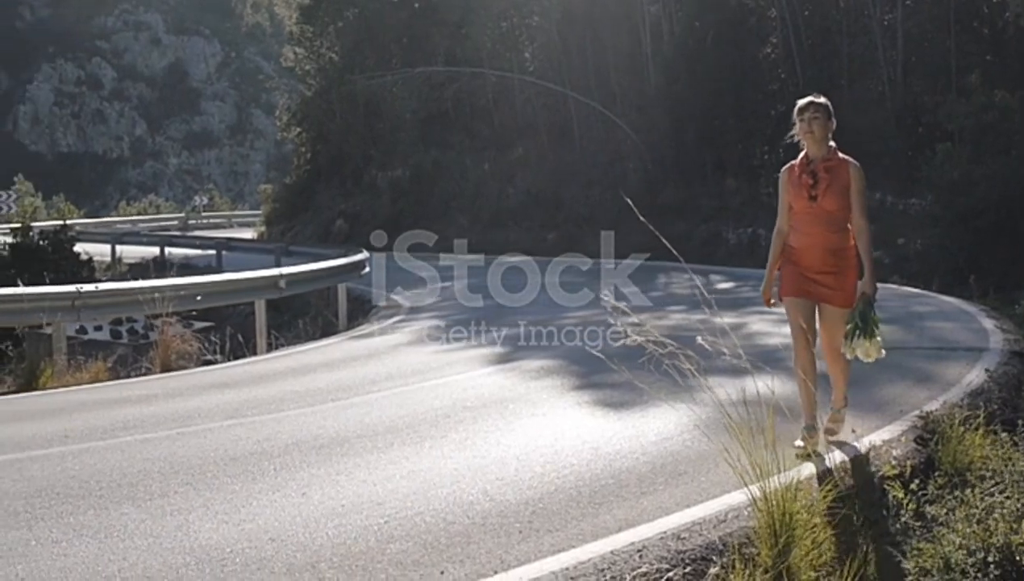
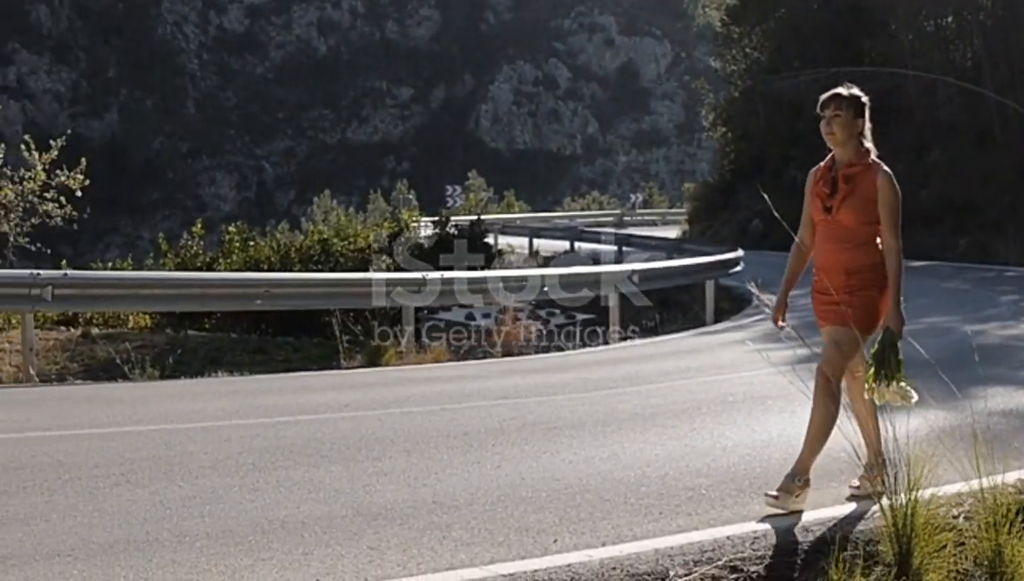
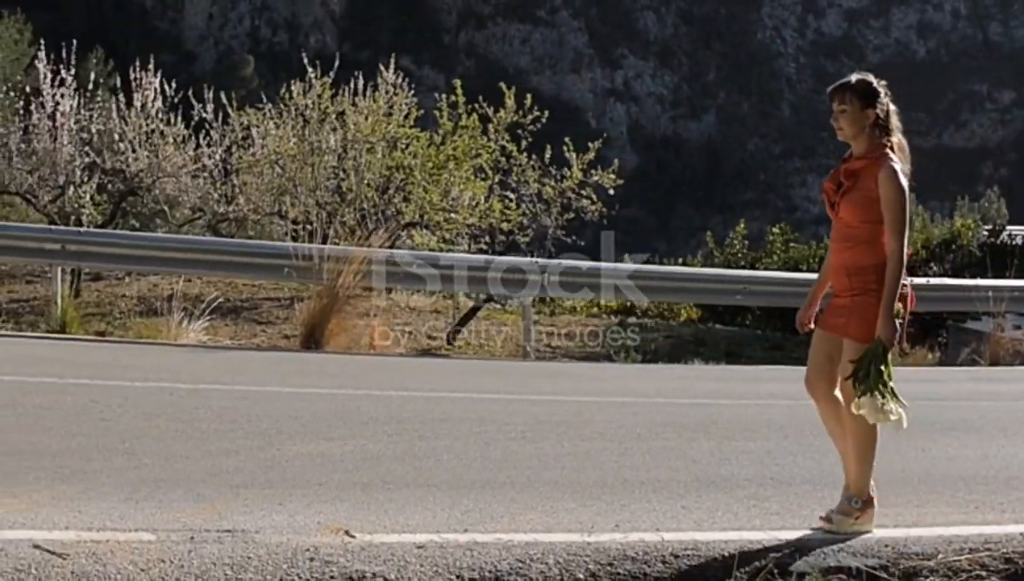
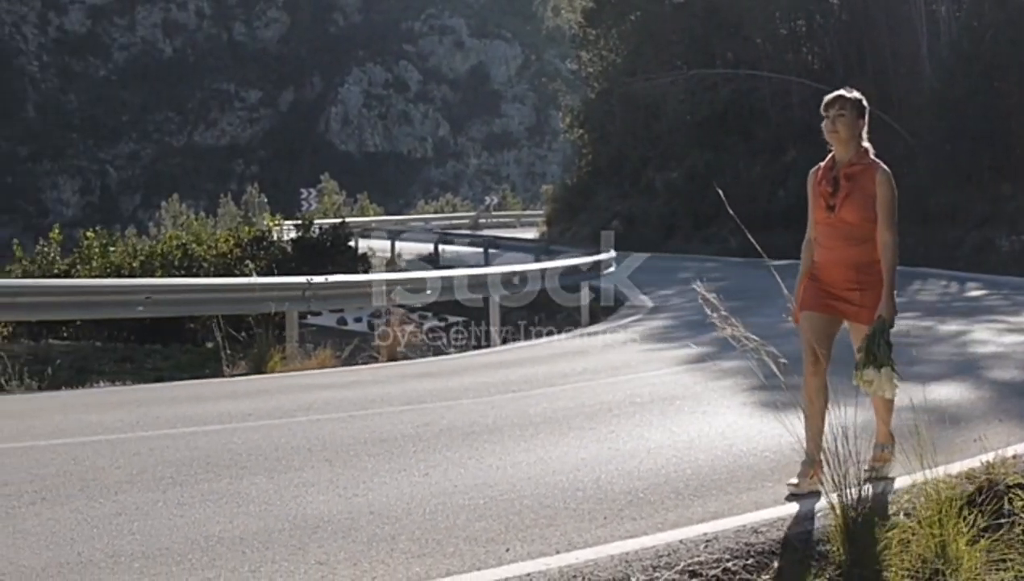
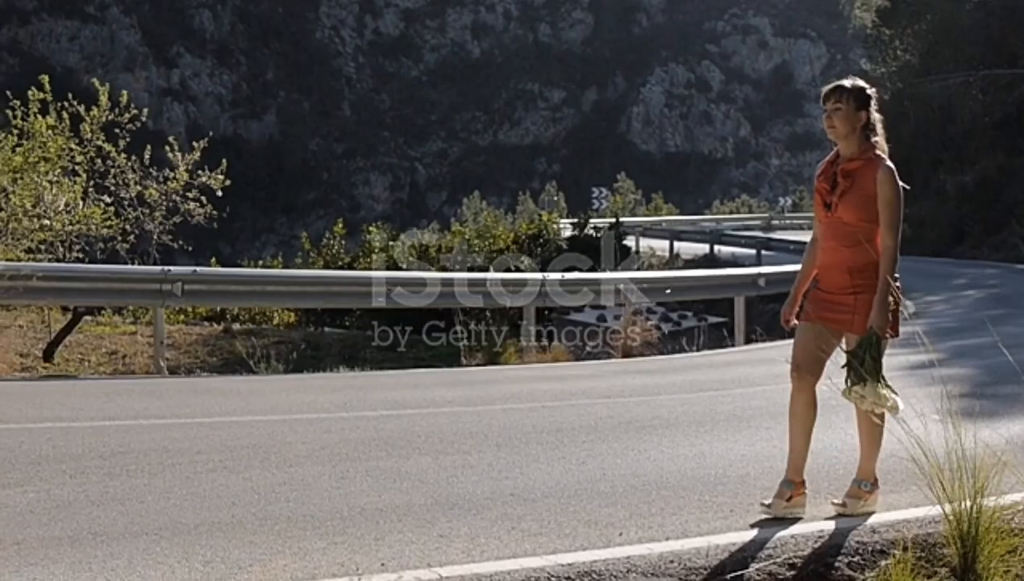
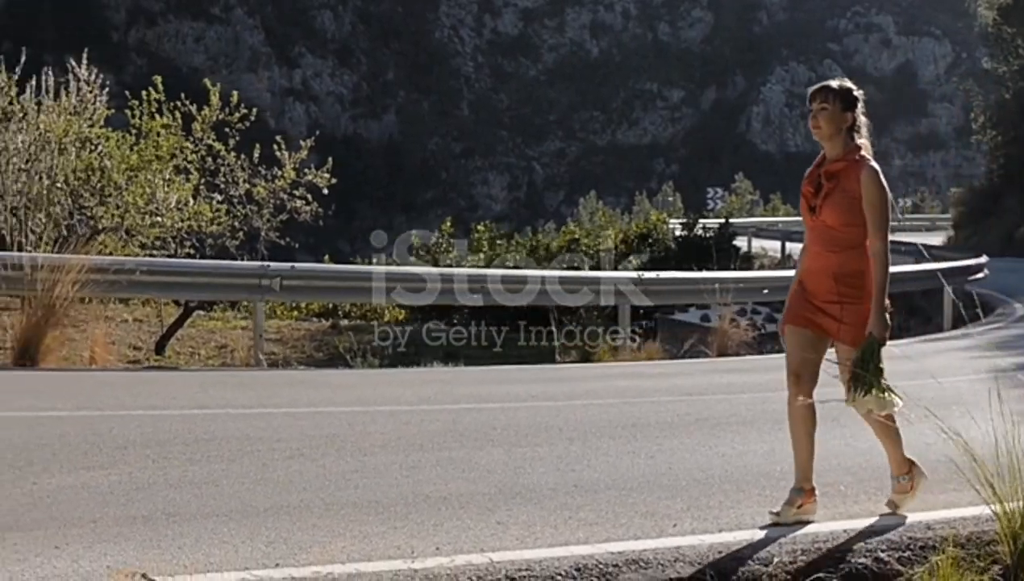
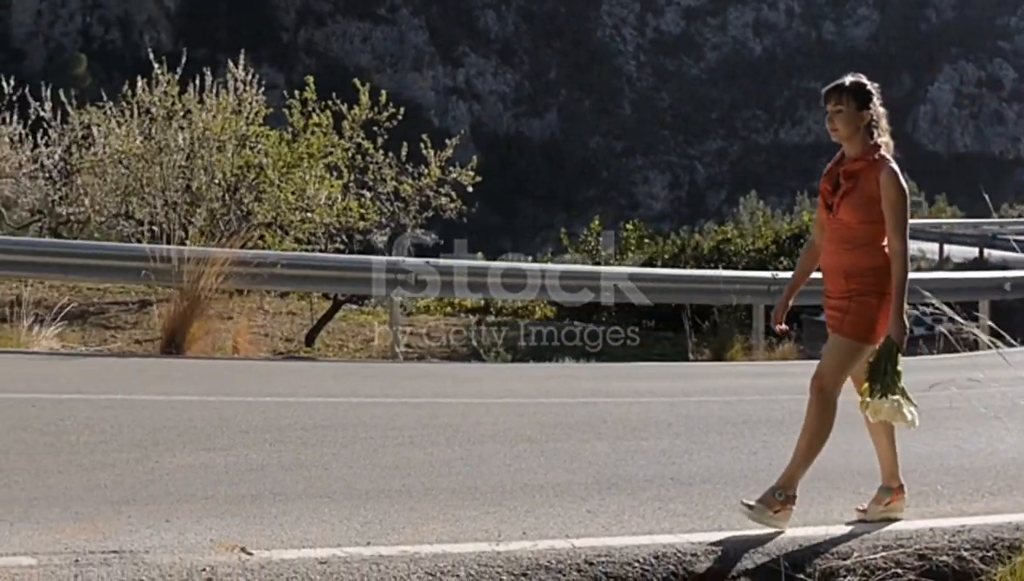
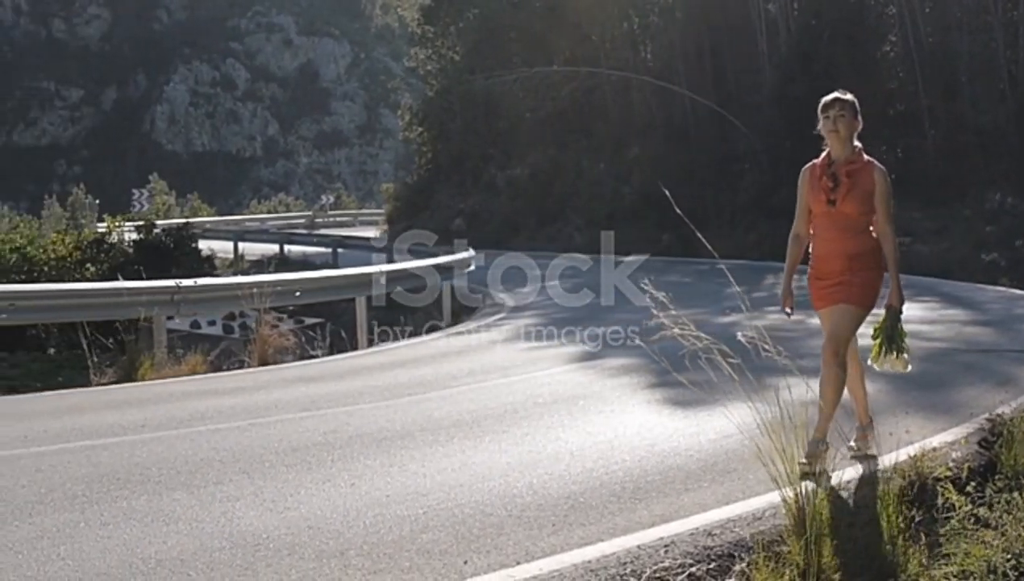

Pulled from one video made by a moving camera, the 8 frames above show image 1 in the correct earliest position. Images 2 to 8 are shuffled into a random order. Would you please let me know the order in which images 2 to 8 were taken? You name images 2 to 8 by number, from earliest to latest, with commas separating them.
8, 4, 2, 5, 6, 7, 3
